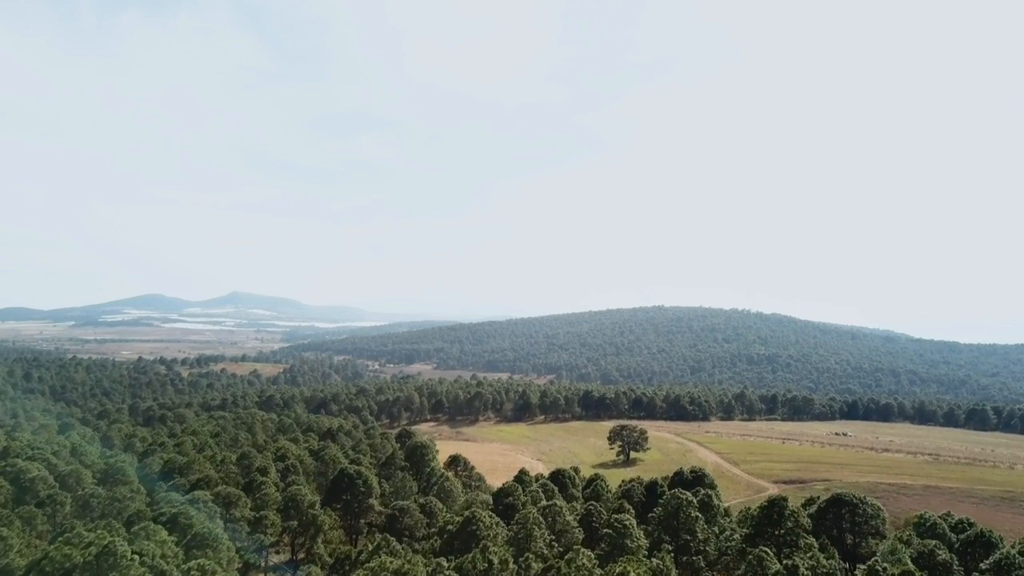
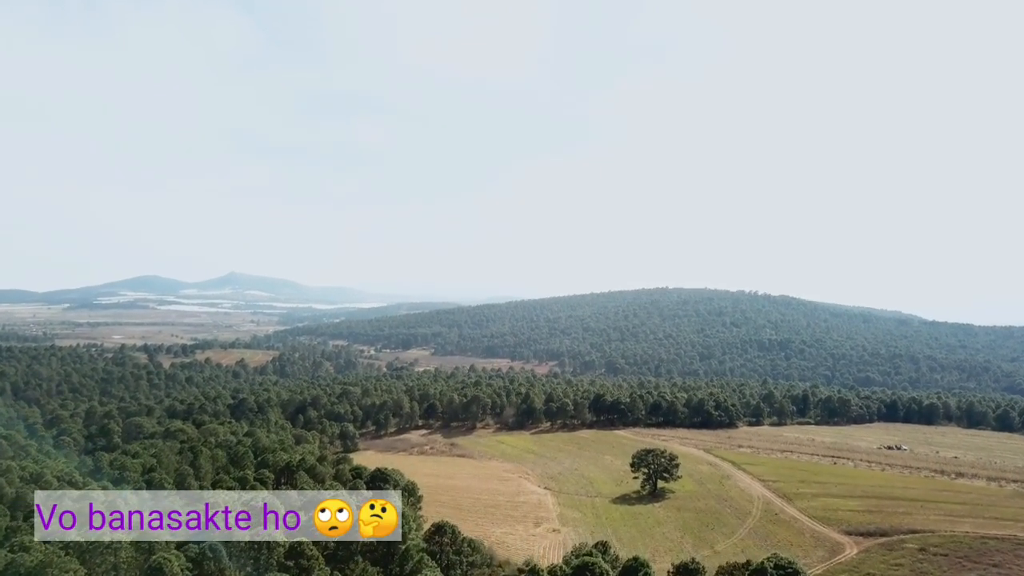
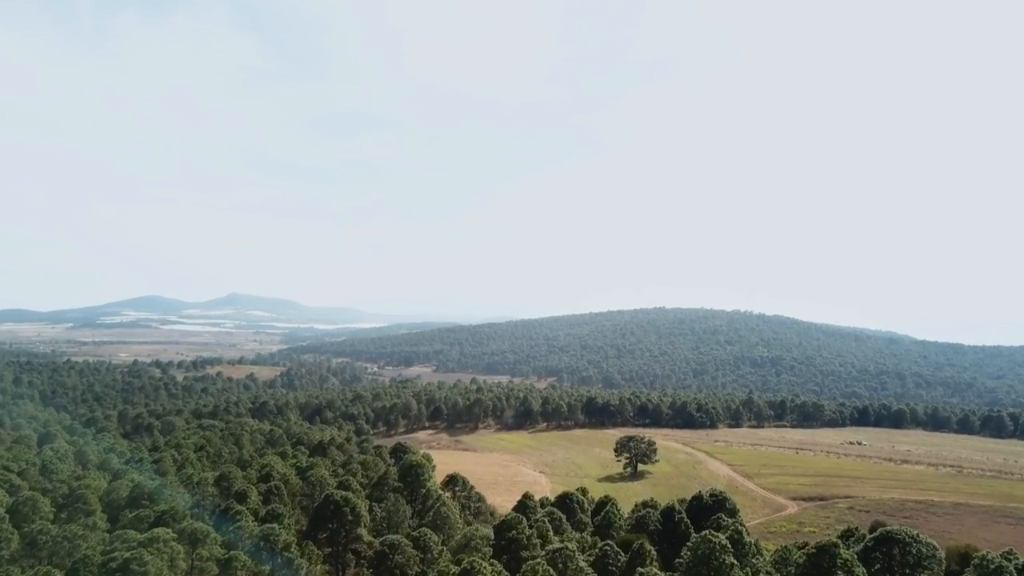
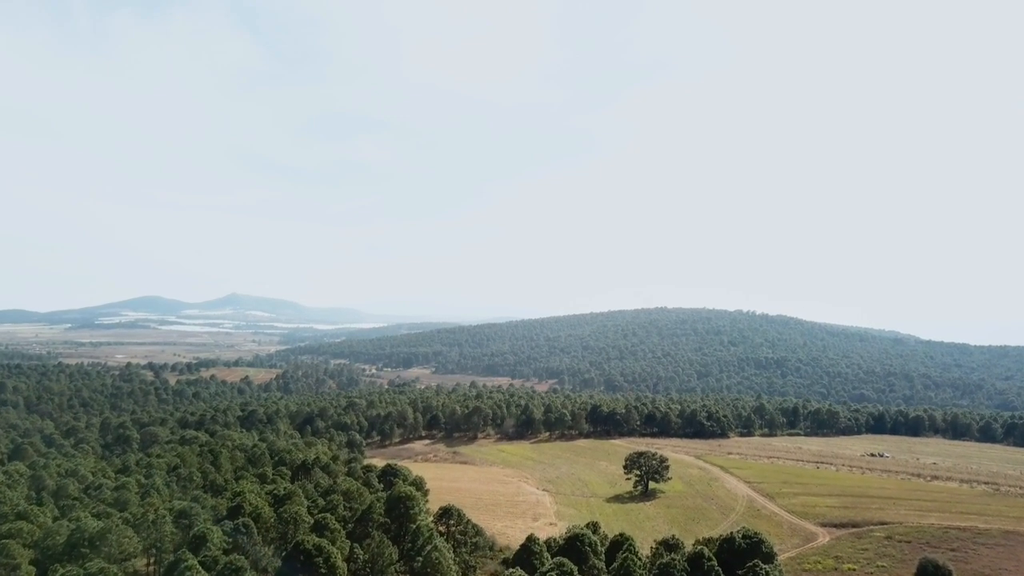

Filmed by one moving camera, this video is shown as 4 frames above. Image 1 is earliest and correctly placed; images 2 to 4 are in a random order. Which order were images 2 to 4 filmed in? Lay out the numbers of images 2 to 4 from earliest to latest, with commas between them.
3, 4, 2
